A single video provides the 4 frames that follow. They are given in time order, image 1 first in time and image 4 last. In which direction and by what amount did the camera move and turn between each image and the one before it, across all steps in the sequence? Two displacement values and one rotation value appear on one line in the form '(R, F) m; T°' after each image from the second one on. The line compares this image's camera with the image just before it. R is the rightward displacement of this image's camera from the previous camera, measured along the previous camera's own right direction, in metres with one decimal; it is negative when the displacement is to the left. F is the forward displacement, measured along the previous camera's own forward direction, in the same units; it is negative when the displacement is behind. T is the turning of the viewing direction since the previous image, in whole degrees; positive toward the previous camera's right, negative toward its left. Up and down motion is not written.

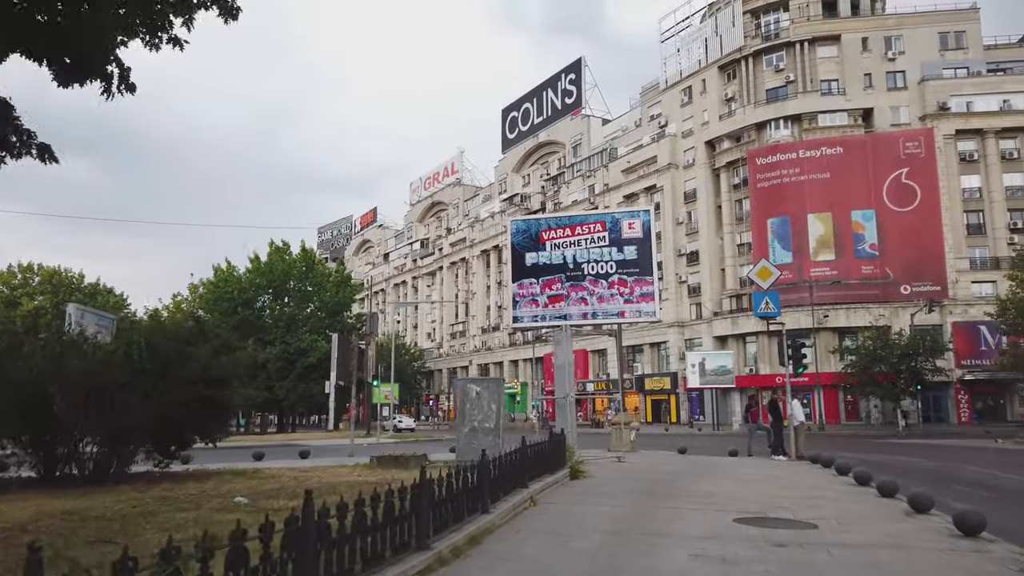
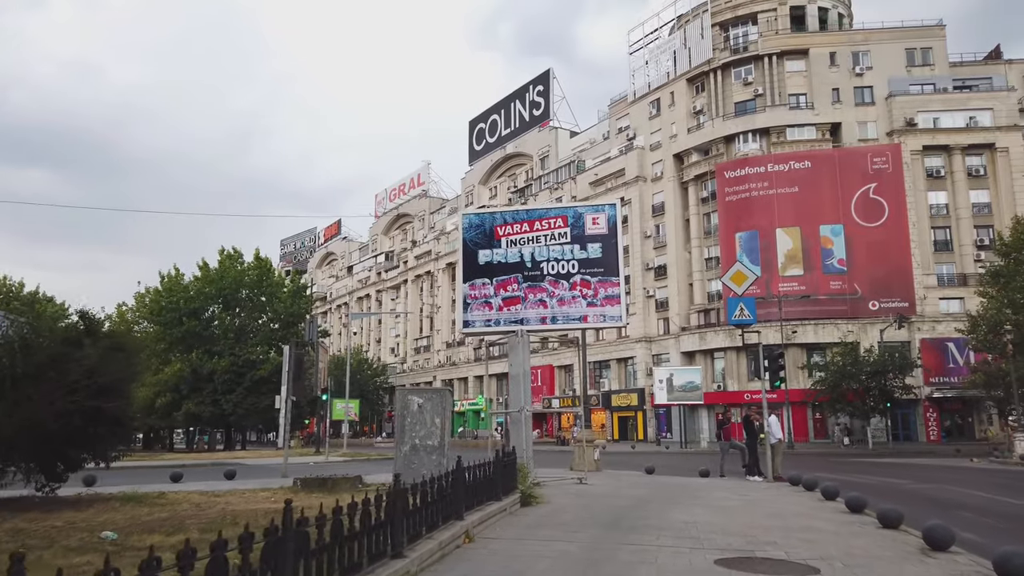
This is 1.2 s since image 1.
(+0.3, +1.6) m; +2°
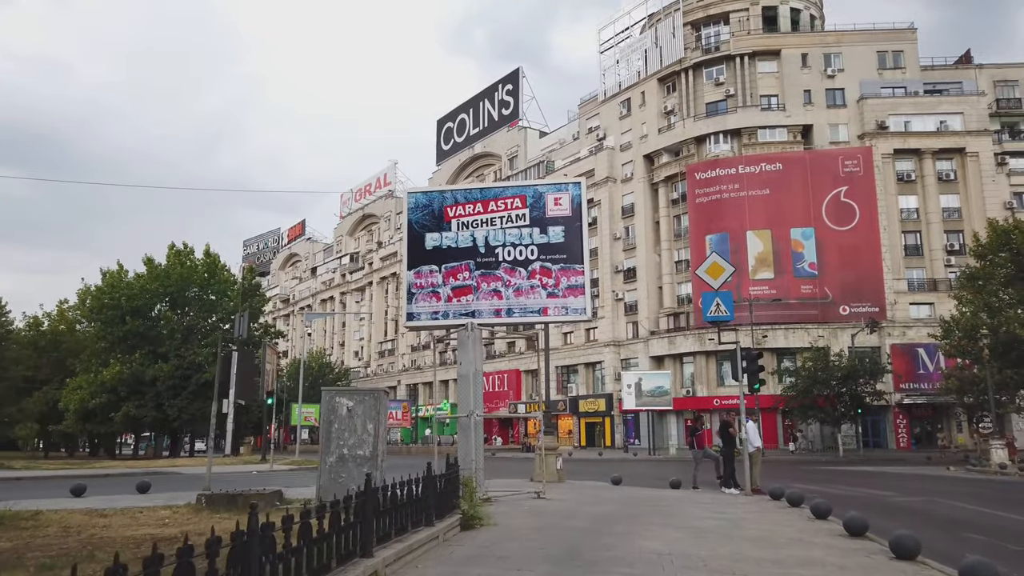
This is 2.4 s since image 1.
(+0.3, +1.6) m; +2°
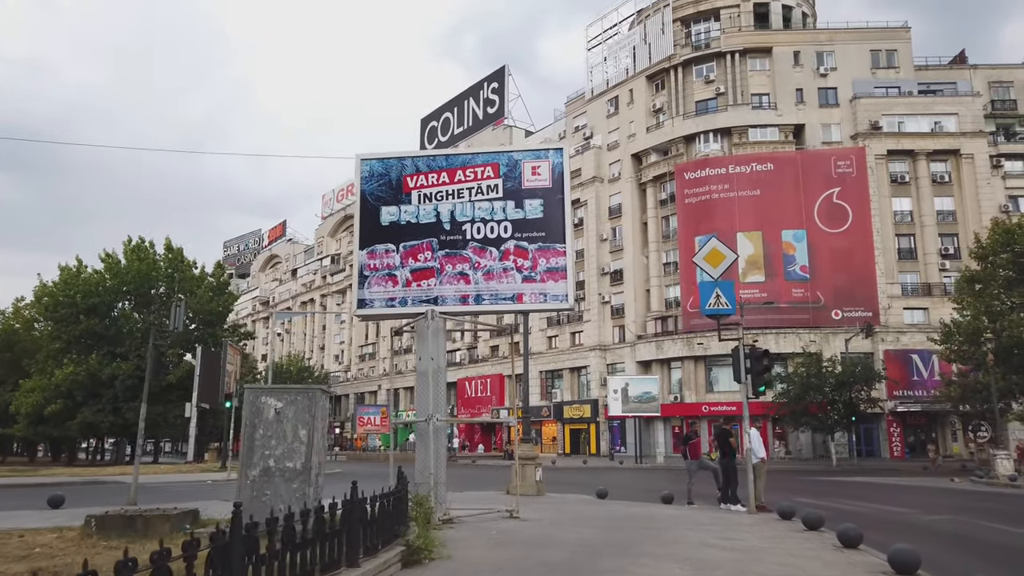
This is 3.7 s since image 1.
(+0.2, +1.8) m; +1°
